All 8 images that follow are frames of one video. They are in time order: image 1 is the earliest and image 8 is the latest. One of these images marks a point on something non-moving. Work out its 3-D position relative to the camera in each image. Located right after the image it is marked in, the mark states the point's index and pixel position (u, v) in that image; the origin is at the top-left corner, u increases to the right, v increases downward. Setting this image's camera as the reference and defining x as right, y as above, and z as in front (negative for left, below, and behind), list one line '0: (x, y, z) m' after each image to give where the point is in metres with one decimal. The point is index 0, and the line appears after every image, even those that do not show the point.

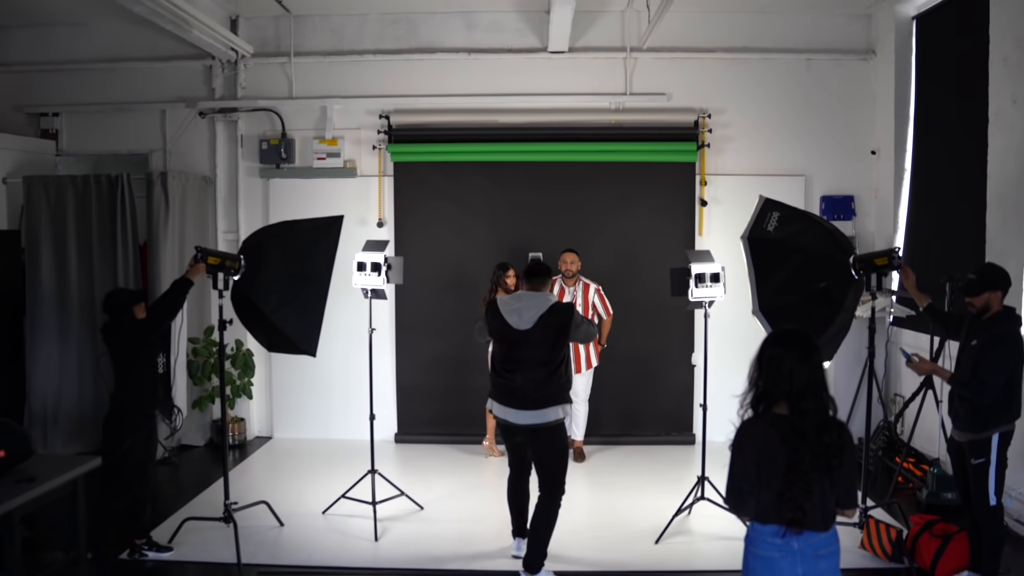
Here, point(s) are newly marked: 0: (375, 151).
0: (-0.8, +0.8, +6.1) m
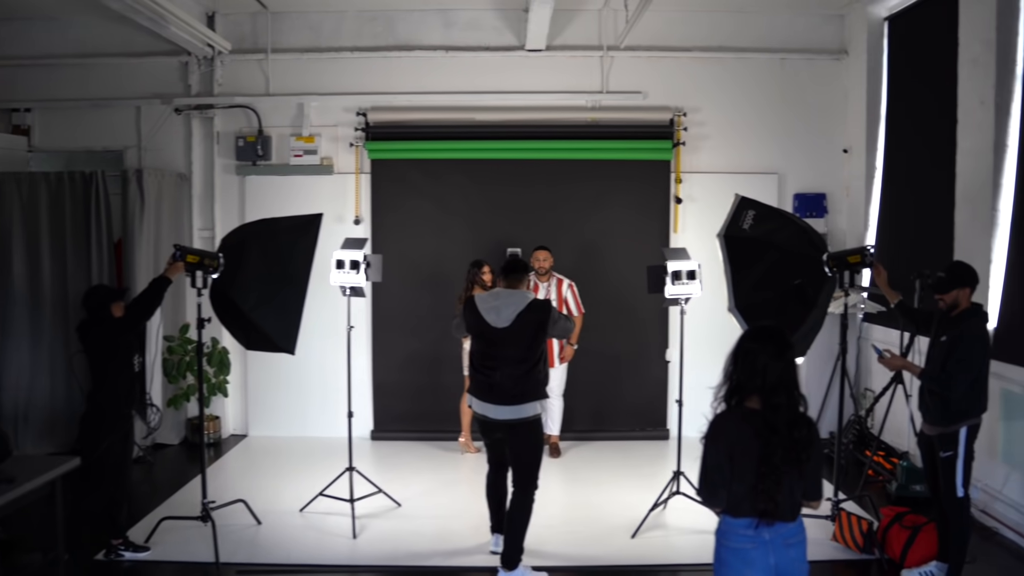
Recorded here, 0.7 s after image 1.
0: (-1.0, +0.8, +6.1) m
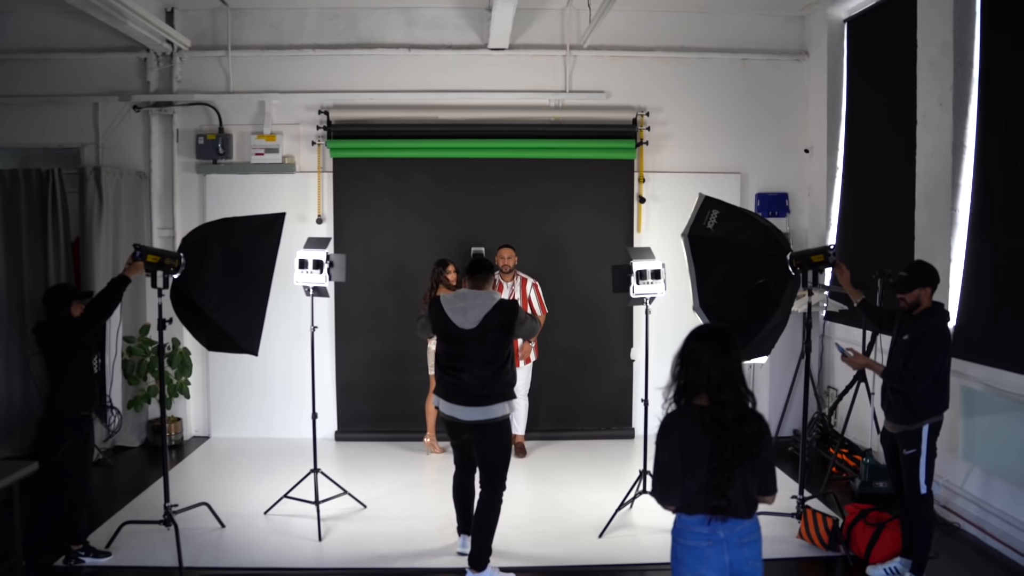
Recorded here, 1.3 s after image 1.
0: (-1.2, +0.8, +6.0) m
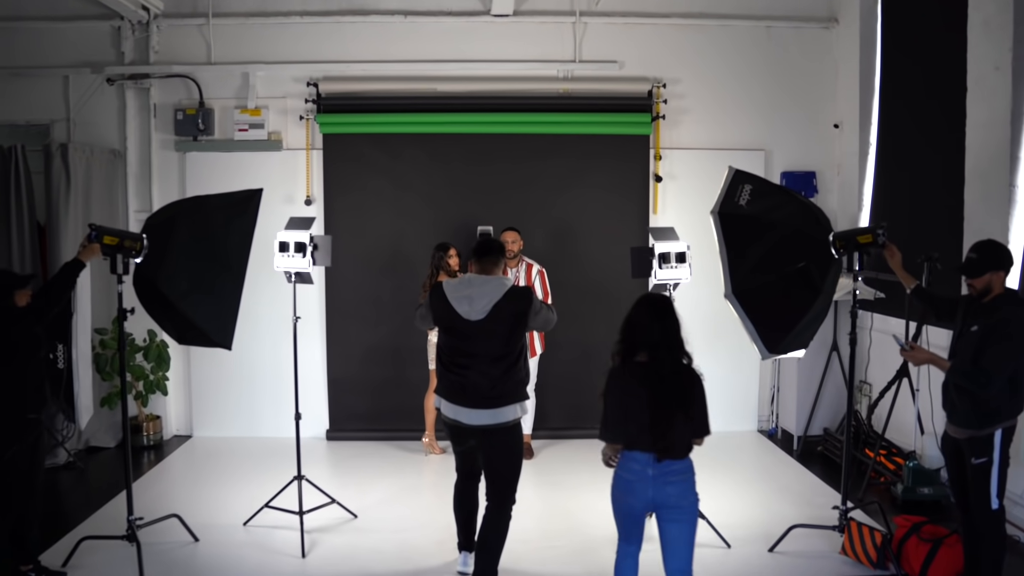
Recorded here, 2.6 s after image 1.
0: (-1.2, +0.9, +5.5) m
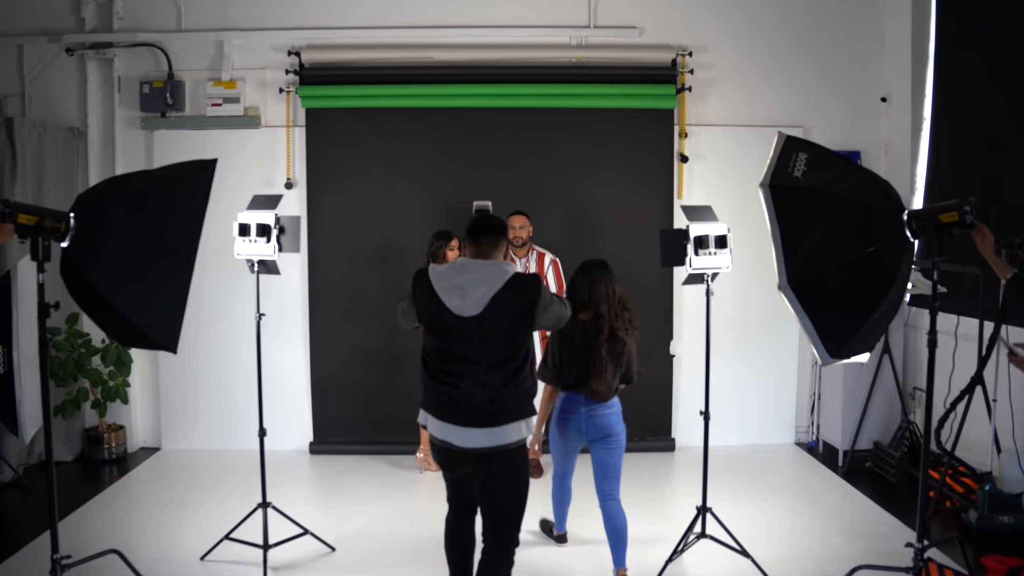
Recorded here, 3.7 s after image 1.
0: (-1.1, +0.9, +4.9) m
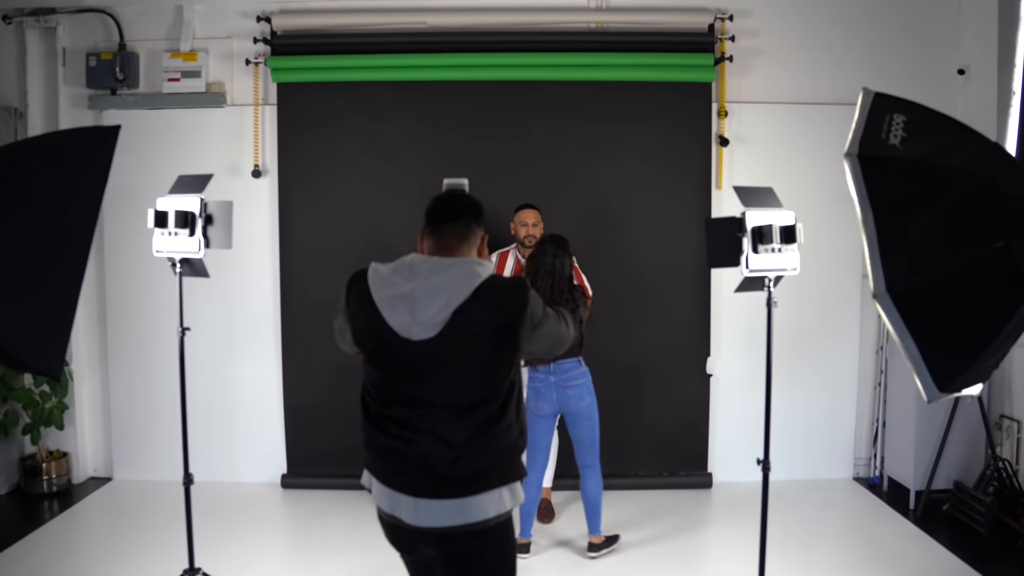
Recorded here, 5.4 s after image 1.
0: (-1.1, +0.9, +4.2) m
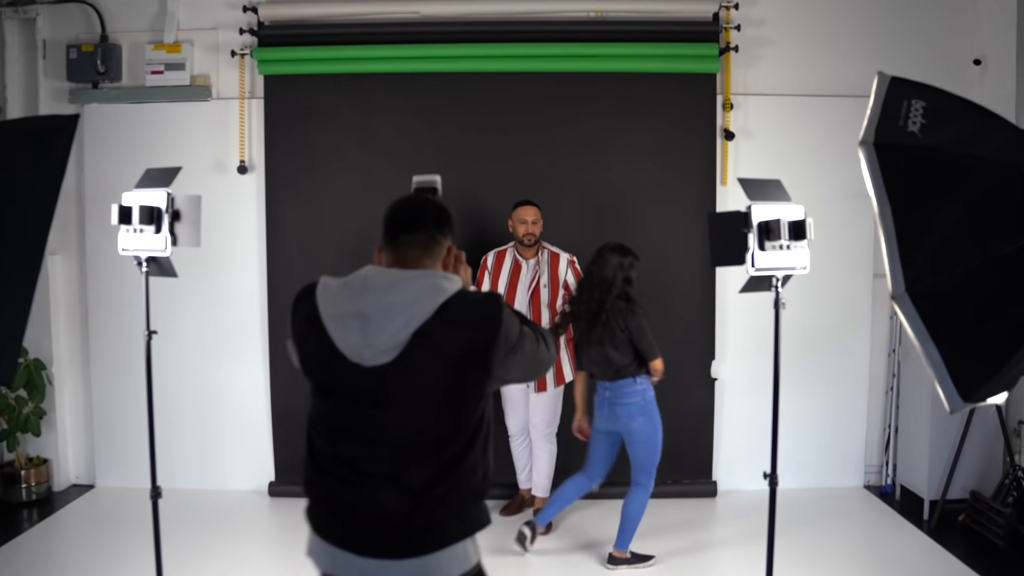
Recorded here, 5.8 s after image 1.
0: (-1.1, +0.9, +4.1) m
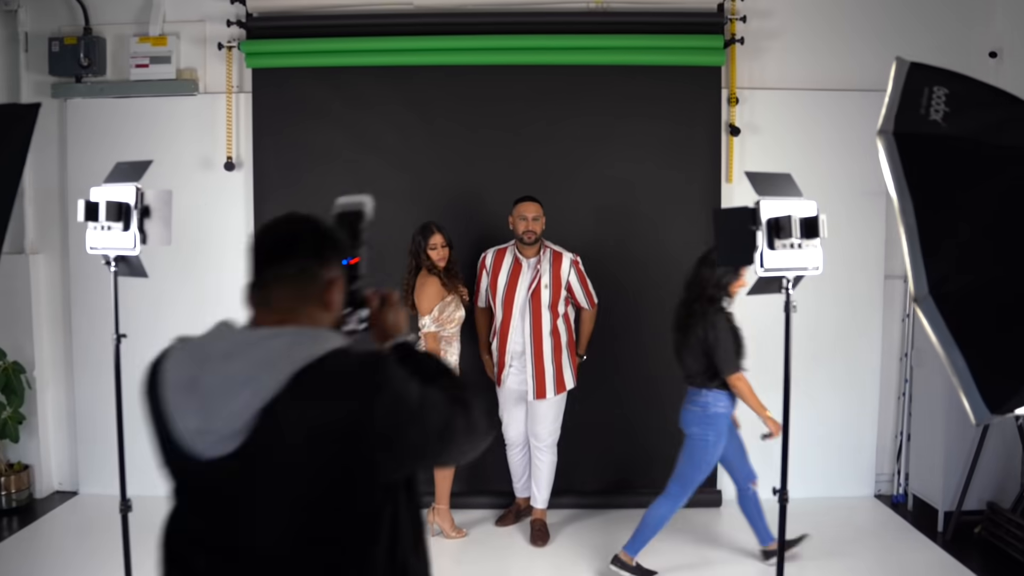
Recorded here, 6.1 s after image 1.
0: (-1.1, +0.9, +3.9) m
